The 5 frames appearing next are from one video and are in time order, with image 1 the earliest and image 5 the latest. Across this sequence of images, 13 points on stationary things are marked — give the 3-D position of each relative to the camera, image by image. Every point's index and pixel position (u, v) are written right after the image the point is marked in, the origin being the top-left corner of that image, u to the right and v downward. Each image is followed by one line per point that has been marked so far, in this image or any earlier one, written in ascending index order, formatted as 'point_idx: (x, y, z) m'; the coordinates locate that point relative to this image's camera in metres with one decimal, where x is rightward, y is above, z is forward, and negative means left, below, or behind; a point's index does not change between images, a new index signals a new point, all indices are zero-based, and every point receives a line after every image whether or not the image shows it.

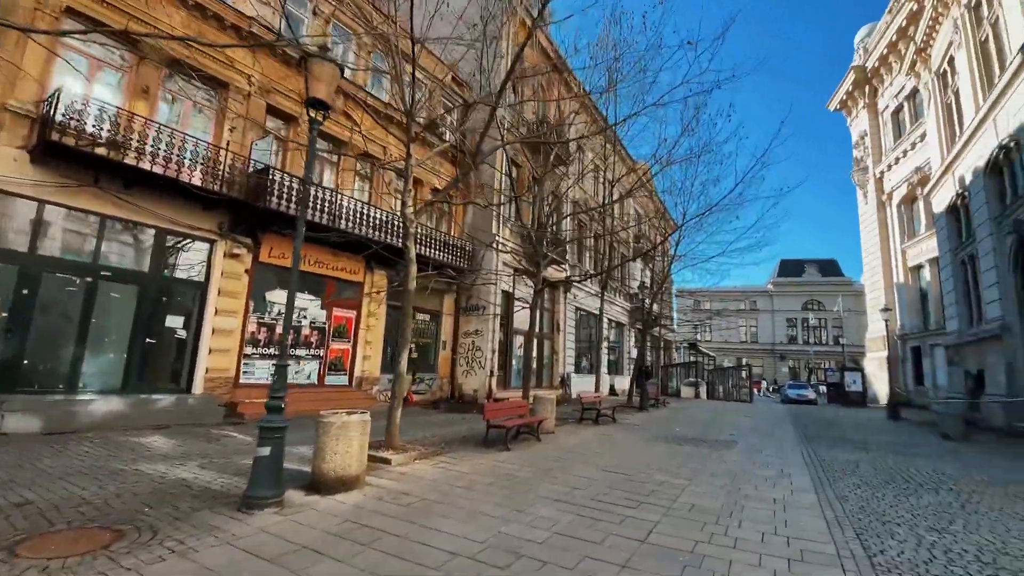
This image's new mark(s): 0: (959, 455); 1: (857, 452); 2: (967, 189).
0: (+9.7, -3.6, +10.2) m
1: (+7.6, -3.6, +10.4) m
2: (+17.9, +3.8, +18.6) m
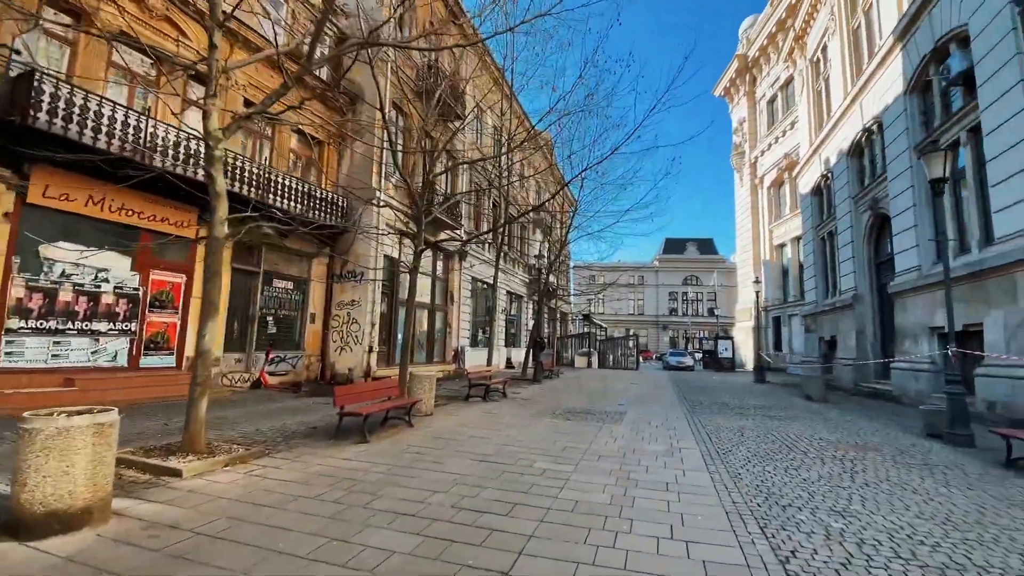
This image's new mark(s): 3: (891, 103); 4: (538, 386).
0: (+7.0, -2.8, +10.5) m
1: (+5.0, -2.8, +10.3) m
2: (+13.5, +4.9, +20.0) m
3: (+11.8, +5.8, +14.6) m
4: (+0.7, -3.3, +15.5) m
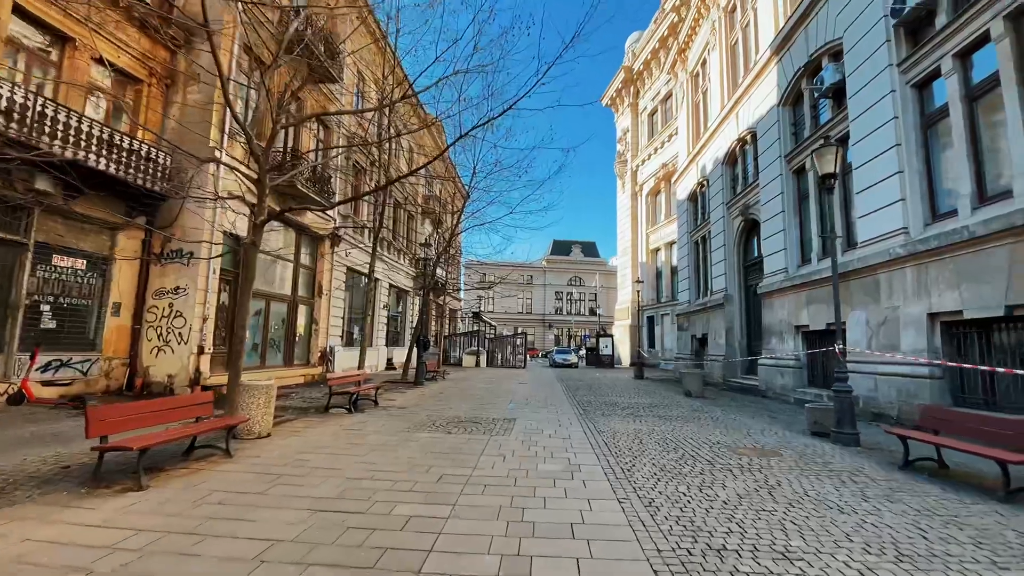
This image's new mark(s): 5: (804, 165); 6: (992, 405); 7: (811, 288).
0: (+4.4, -2.8, +10.3) m
1: (+2.5, -2.7, +9.7) m
2: (+8.7, +4.9, +21.1) m
3: (+8.4, +5.8, +15.5) m
4: (-2.9, -3.0, +13.7) m
5: (+8.3, +3.5, +13.4) m
6: (+7.7, -1.9, +7.5) m
7: (+7.8, 0.0, +12.4) m
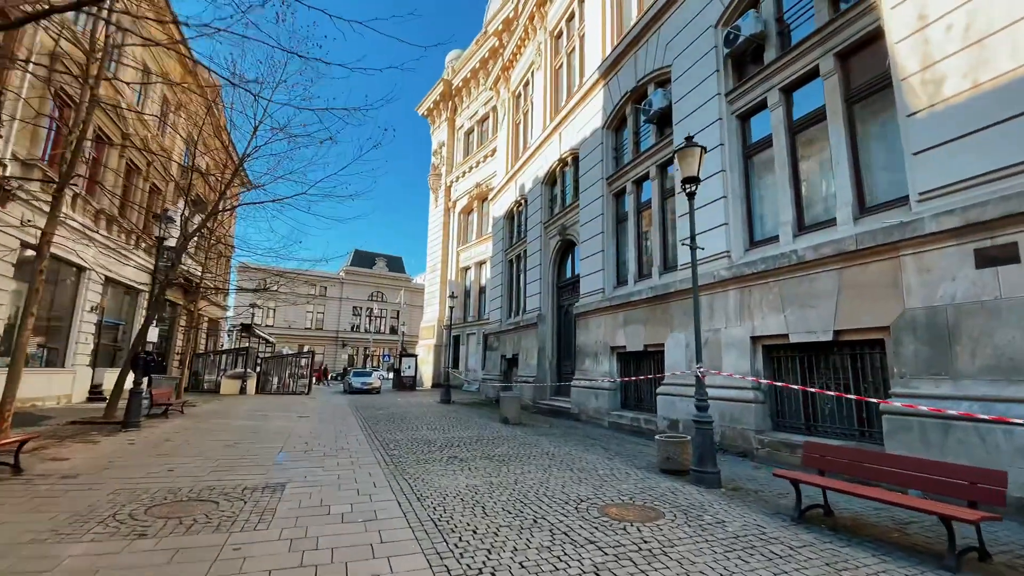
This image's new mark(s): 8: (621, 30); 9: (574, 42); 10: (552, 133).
0: (+0.6, -3.0, +8.7) m
1: (-0.9, -2.7, +7.3) m
2: (+0.5, +4.0, +20.7) m
3: (+2.5, +5.1, +15.5) m
4: (-7.4, -2.8, +8.8) m
5: (+3.2, +2.9, +13.4) m
6: (+4.8, -2.3, +7.5) m
7: (+3.0, -0.5, +12.1) m
8: (+3.5, +8.2, +14.8) m
9: (+2.4, +9.5, +18.1) m
10: (+1.6, +6.1, +18.4) m
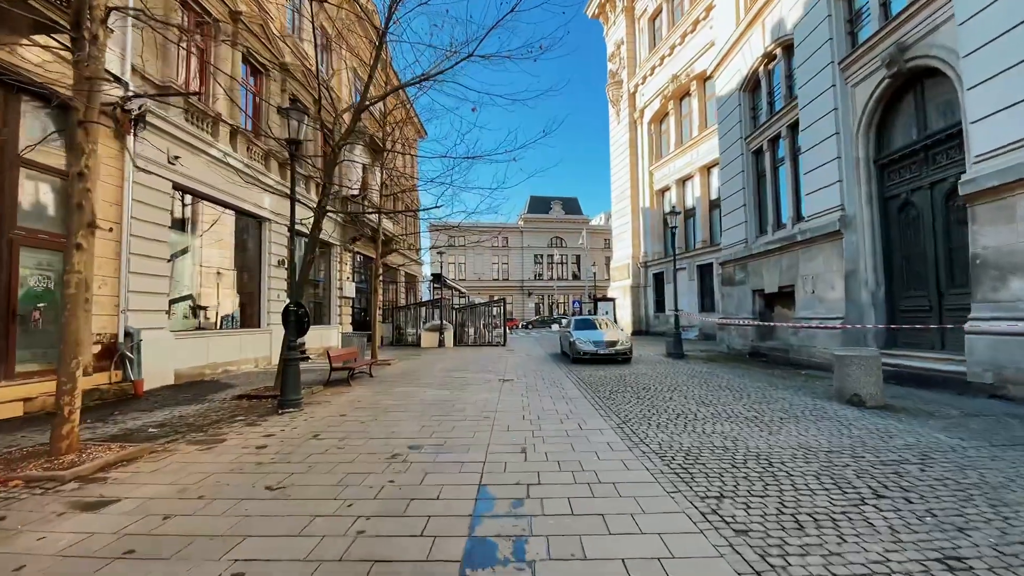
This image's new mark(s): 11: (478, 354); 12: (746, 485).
0: (+4.2, -1.5, +3.0) m
1: (+2.3, -1.5, +2.2) m
2: (+7.7, +7.0, +13.5) m
3: (+7.6, +7.5, +7.8) m
4: (-3.2, -1.8, +6.0) m
5: (+7.8, +5.1, +5.8) m
6: (+7.7, -0.6, +0.3) m
7: (+7.4, +1.6, +5.0) m
8: (+7.9, +10.5, +6.5) m
9: (+7.9, +12.2, +9.8) m
10: (+7.7, +8.8, +10.8) m
11: (-1.3, -2.5, +17.5) m
12: (+1.9, -1.6, +3.8) m
